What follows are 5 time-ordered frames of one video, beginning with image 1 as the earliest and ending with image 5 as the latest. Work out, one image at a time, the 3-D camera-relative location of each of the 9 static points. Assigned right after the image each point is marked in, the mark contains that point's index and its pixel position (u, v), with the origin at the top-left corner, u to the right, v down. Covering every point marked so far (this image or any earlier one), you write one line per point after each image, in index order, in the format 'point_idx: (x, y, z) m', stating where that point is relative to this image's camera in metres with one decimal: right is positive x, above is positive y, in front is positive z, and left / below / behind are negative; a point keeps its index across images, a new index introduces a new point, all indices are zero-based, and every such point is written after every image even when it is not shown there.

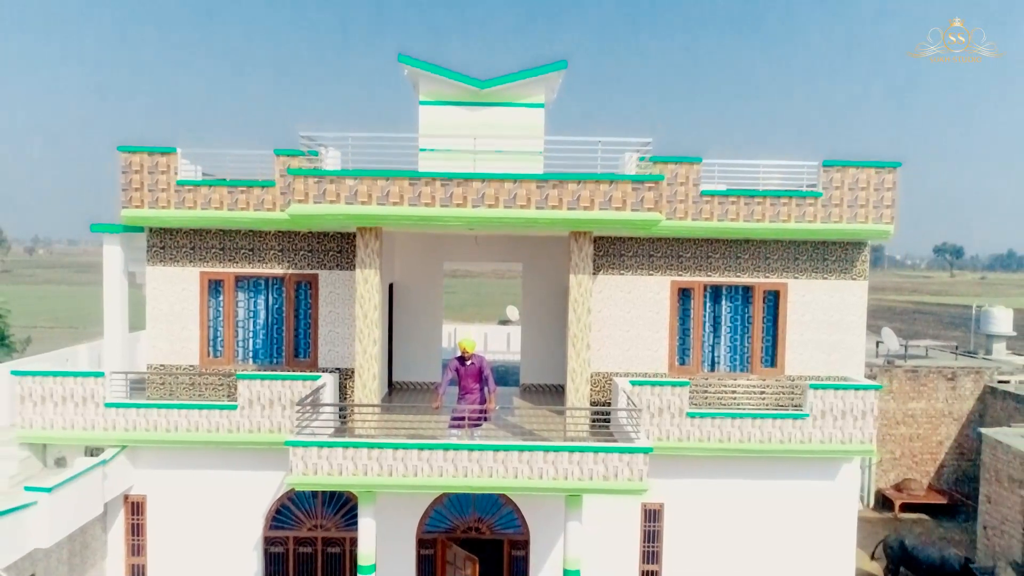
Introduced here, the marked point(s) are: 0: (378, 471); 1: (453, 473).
0: (-1.7, -2.3, +8.8) m
1: (-0.8, -2.4, +8.8) m
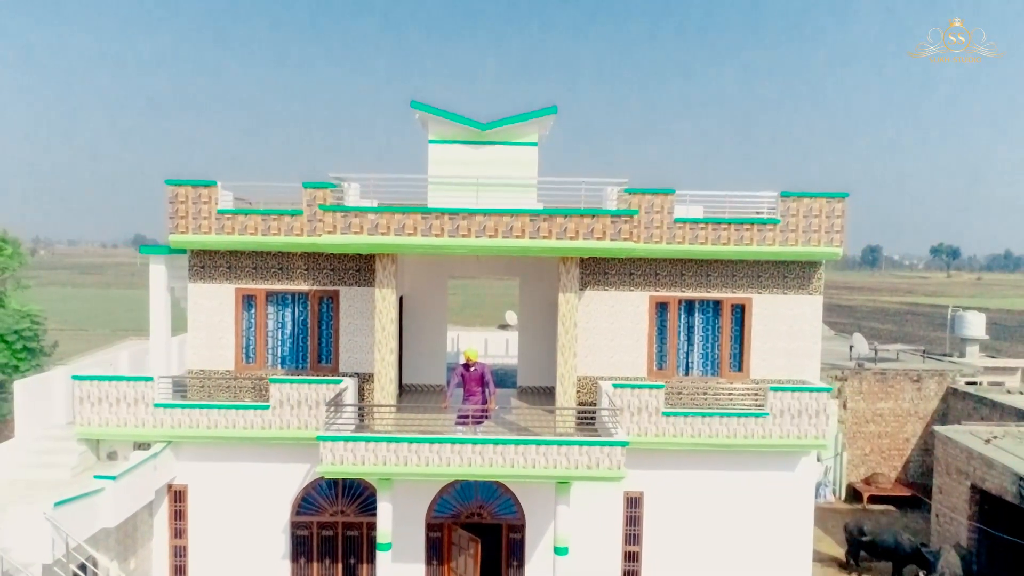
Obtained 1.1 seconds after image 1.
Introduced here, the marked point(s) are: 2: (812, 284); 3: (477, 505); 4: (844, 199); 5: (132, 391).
0: (-1.7, -2.6, +10.3) m
1: (-0.8, -2.6, +10.3) m
2: (+5.2, +0.1, +11.9) m
3: (-0.6, -3.7, +11.6) m
4: (+5.5, +1.5, +11.4) m
5: (-6.4, -1.7, +11.5) m
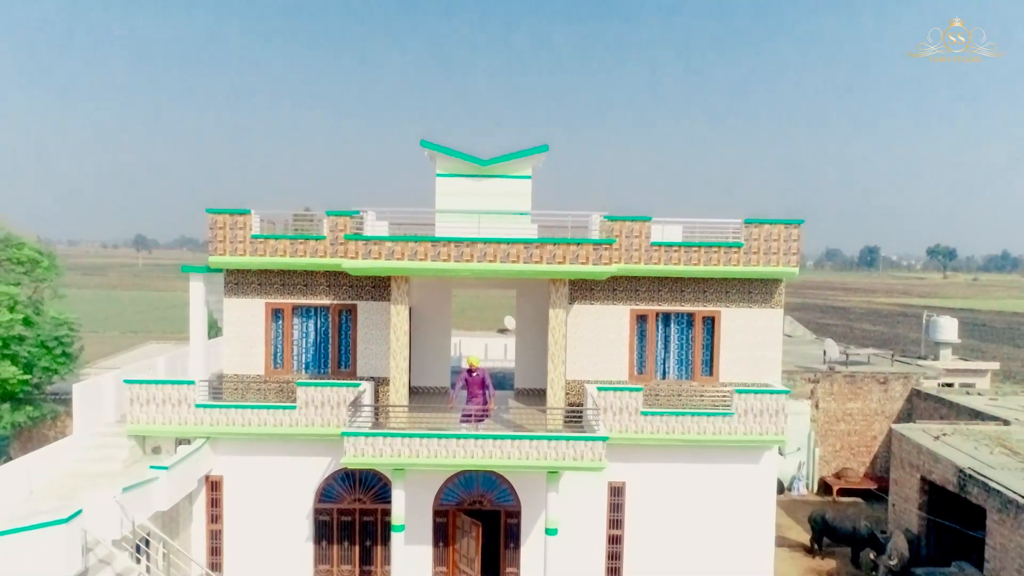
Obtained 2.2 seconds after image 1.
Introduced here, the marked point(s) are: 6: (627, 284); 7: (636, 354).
0: (-1.8, -2.9, +11.9) m
1: (-0.9, -2.9, +11.9) m
2: (+5.2, -0.2, +13.5) m
3: (-0.7, -4.0, +13.2) m
4: (+5.5, +1.2, +13.0) m
5: (-6.5, -2.0, +13.2) m
6: (+2.3, +0.1, +13.5) m
7: (+2.5, -1.3, +13.6) m
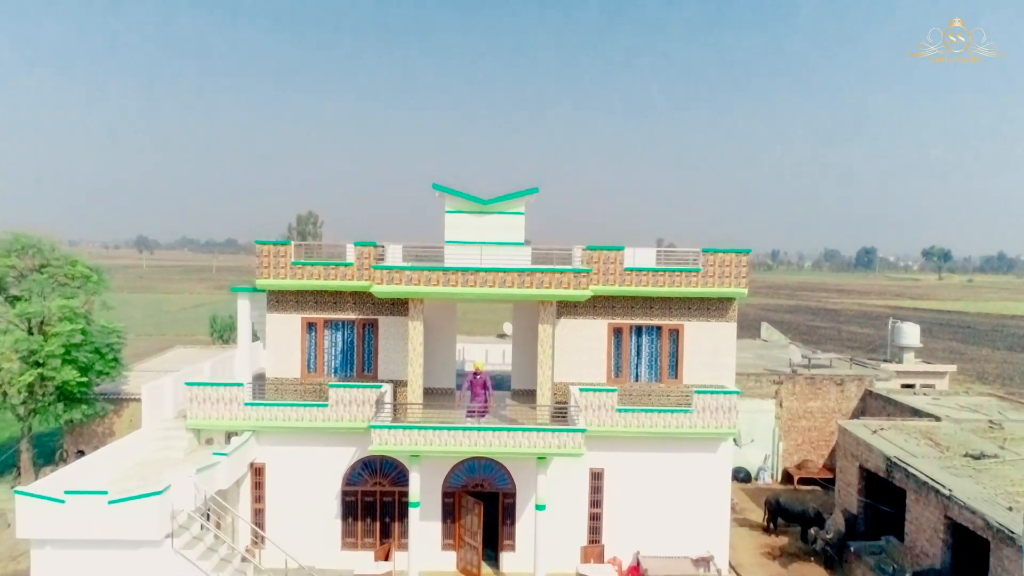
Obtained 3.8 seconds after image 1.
0: (-1.9, -3.3, +14.5) m
1: (-0.9, -3.3, +14.5) m
2: (+5.1, -0.6, +16.1) m
3: (-0.8, -4.4, +15.8) m
4: (+5.4, +0.8, +15.6) m
5: (-6.6, -2.4, +15.7) m
6: (+2.2, -0.3, +16.0) m
7: (+2.4, -1.7, +16.2) m
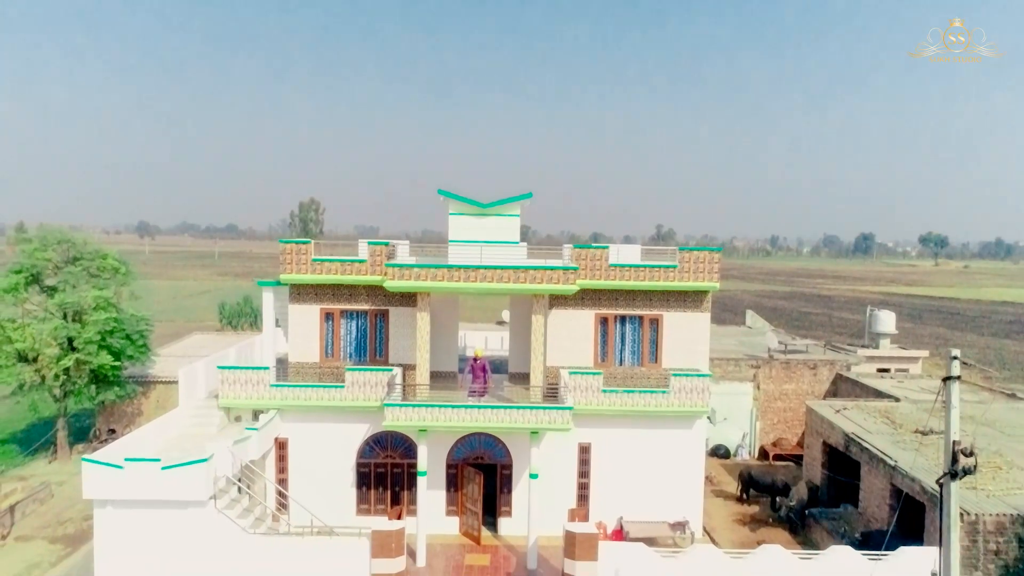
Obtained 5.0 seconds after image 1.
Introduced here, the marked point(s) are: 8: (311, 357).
0: (-2.0, -3.2, +16.4) m
1: (-1.0, -3.2, +16.4) m
2: (+5.0, -0.5, +18.0) m
3: (-0.8, -4.2, +17.7) m
4: (+5.3, +0.9, +17.4) m
5: (-6.7, -2.3, +17.6) m
6: (+2.1, -0.2, +17.9) m
7: (+2.3, -1.6, +18.1) m
8: (-5.4, -1.9, +18.2) m
